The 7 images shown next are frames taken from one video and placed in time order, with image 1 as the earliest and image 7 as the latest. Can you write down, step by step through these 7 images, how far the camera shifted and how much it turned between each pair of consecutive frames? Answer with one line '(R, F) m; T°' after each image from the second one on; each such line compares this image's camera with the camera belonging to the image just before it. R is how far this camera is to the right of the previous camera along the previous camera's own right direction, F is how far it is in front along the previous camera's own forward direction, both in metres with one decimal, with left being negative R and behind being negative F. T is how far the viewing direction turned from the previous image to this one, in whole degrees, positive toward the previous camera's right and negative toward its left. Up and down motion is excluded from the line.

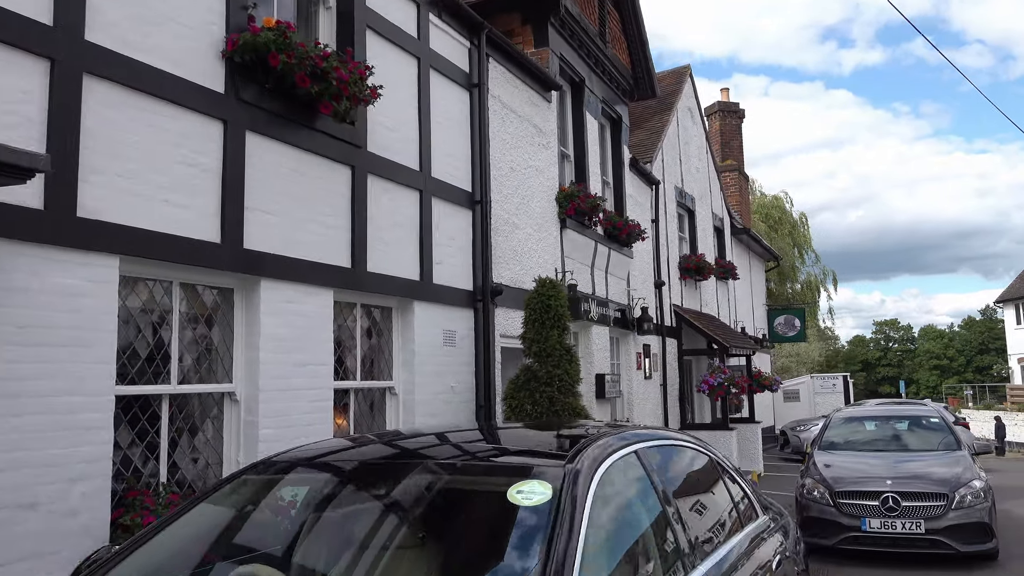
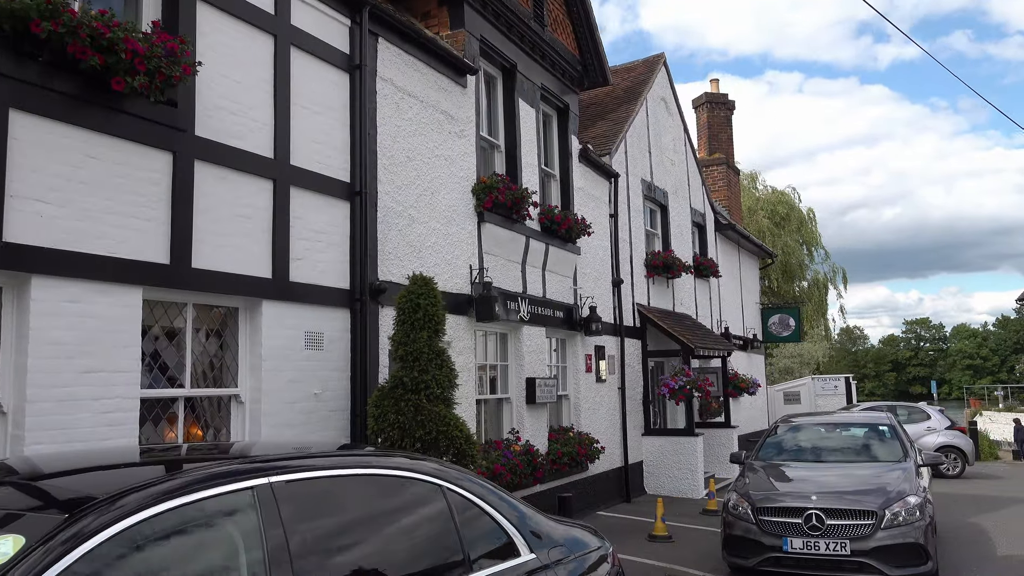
(+1.2, +0.7) m; -2°
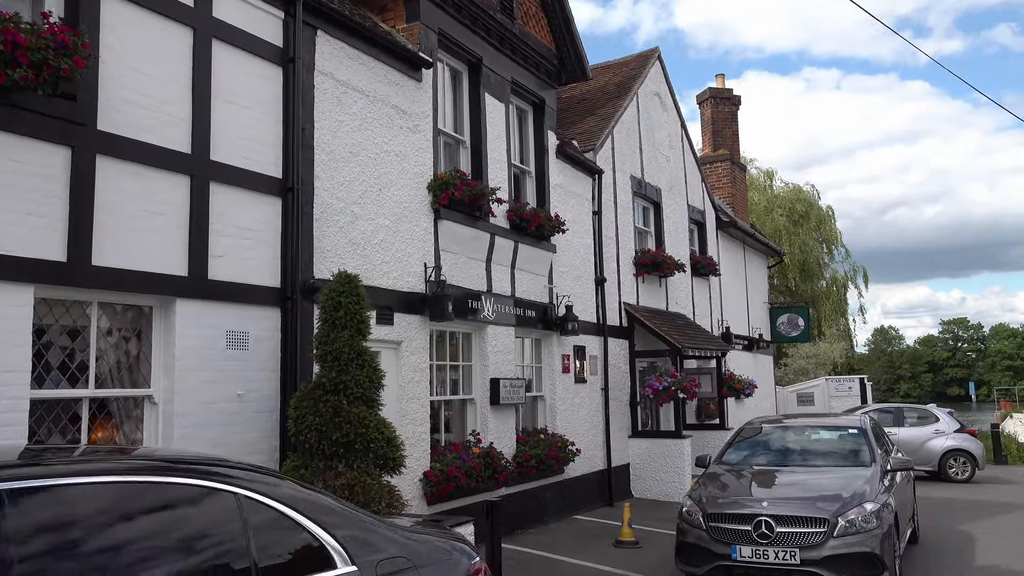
(+0.8, +0.2) m; -2°
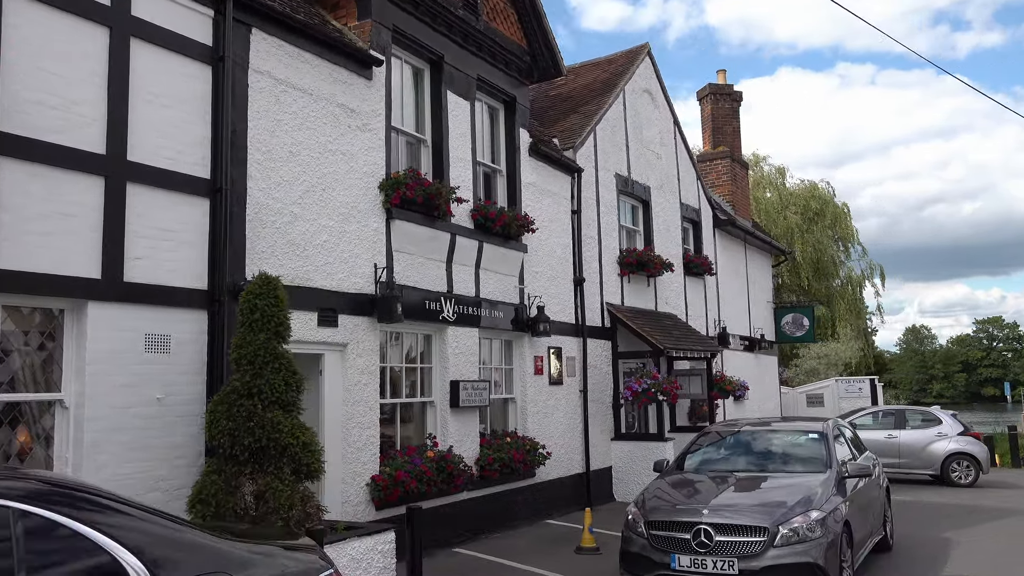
(+0.8, +0.2) m; -2°
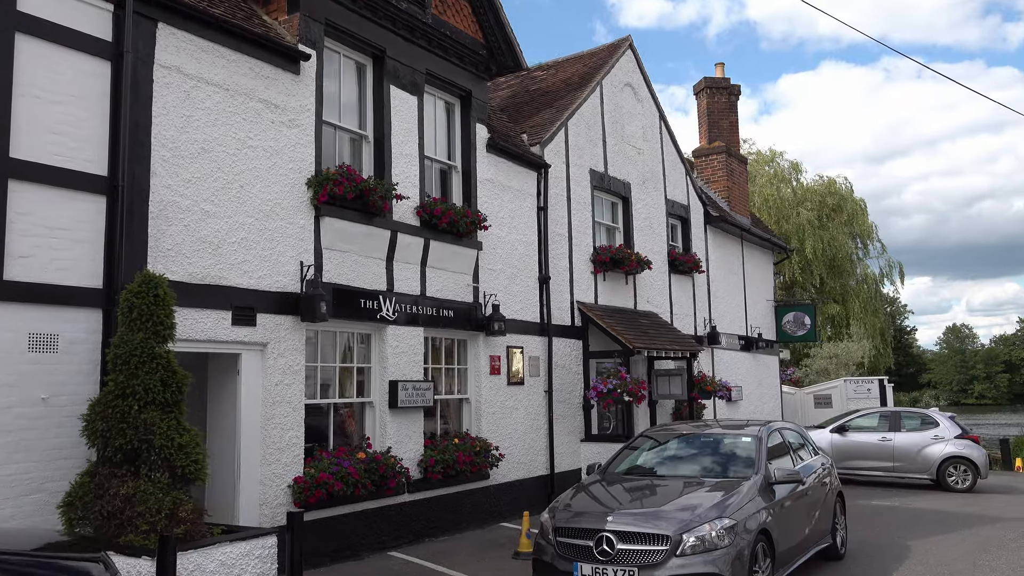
(+1.0, +0.2) m; -3°
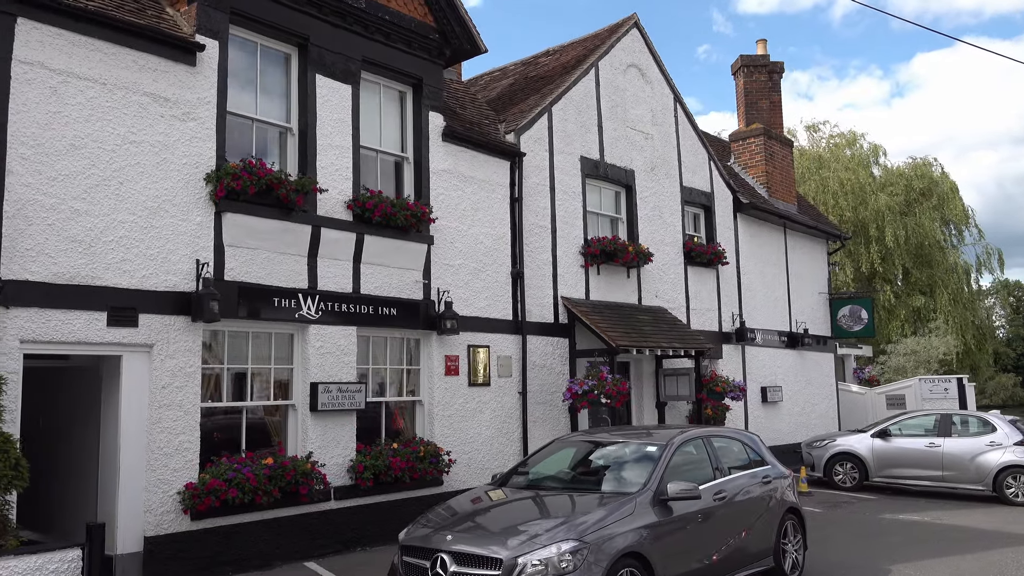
(+1.9, +0.8) m; -8°
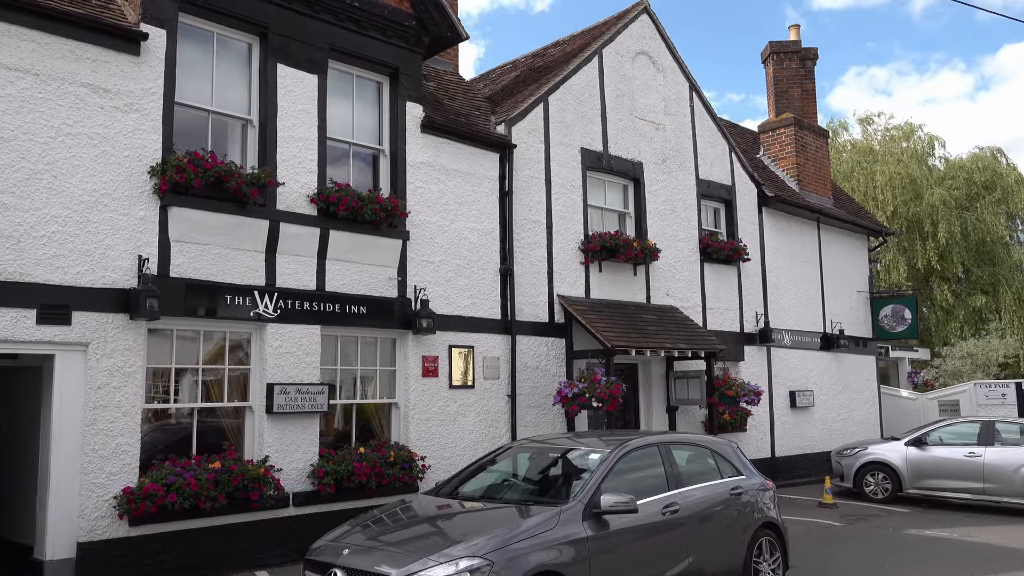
(+1.0, +0.6) m; -5°
